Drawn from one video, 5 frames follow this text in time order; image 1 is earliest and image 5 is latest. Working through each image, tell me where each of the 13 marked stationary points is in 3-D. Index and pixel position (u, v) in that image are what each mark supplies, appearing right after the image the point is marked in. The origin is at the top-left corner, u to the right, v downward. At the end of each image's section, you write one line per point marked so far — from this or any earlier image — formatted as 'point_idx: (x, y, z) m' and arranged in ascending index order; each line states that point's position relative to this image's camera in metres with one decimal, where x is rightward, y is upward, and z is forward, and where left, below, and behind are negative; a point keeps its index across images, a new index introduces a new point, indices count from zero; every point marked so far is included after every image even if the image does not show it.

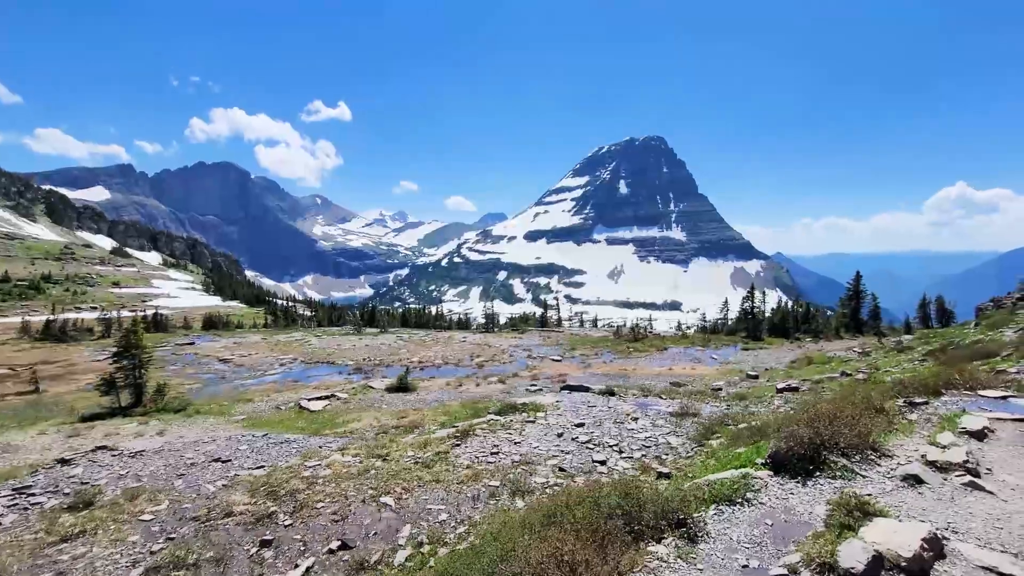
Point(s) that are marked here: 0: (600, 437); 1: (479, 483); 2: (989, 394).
0: (+2.4, -4.2, +12.8) m
1: (-0.7, -4.0, +9.4) m
2: (+11.1, -2.6, +10.6) m
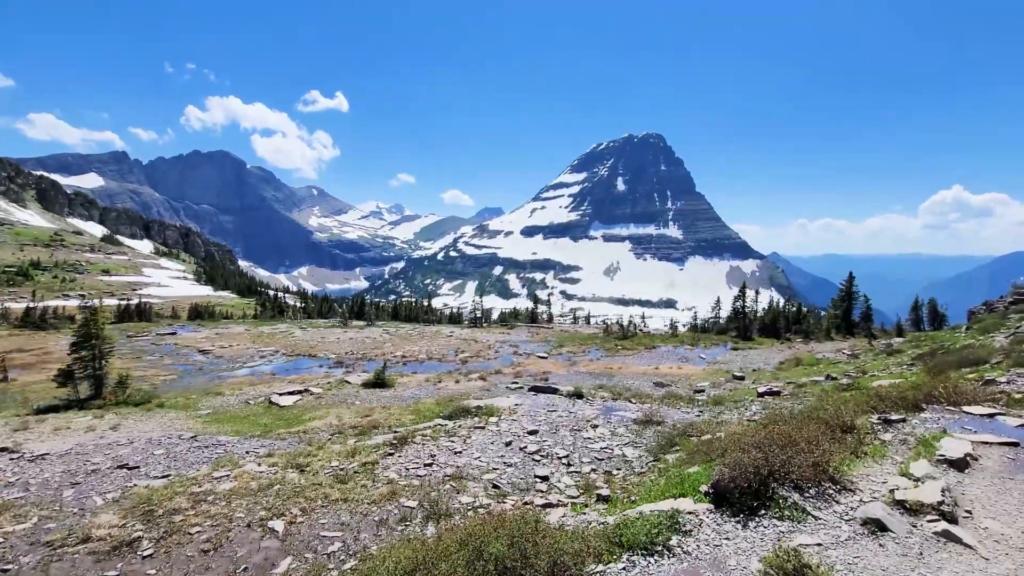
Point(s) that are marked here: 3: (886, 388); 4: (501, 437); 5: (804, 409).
0: (+1.0, -4.1, +11.7) m
1: (-2.2, -3.9, +8.2) m
2: (+9.6, -2.6, +9.5) m
3: (+10.6, -2.9, +12.9) m
4: (-0.3, -4.0, +12.3) m
5: (+7.2, -3.1, +11.4) m
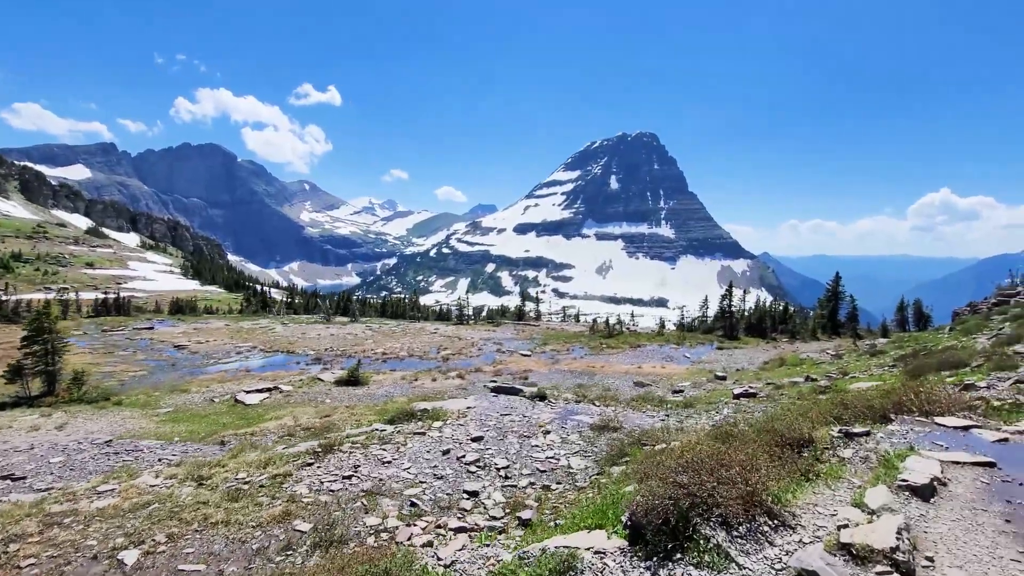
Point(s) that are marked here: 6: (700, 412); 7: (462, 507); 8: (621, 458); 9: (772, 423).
0: (-0.5, -3.9, +10.6) m
1: (-3.6, -3.7, +7.1) m
2: (+8.2, -2.5, +8.5) m
3: (+9.1, -2.8, +12.0) m
4: (-1.8, -3.8, +11.2) m
5: (+5.8, -3.0, +10.4) m
6: (+6.7, -4.4, +16.2) m
7: (-0.9, -3.9, +8.1) m
8: (+2.4, -3.7, +10.0) m
9: (+5.2, -2.7, +9.2) m
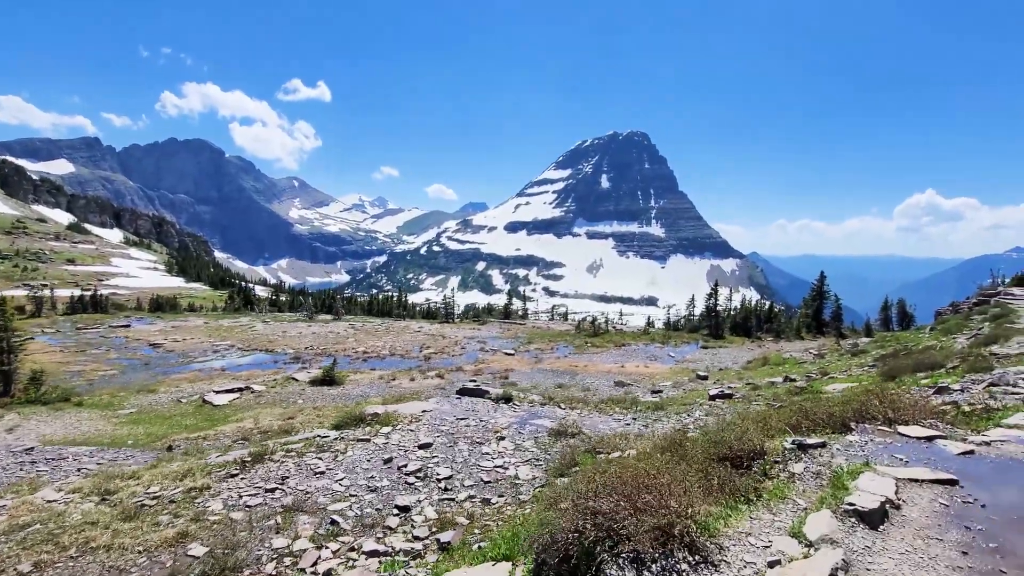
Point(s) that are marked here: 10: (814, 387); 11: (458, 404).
0: (-1.7, -3.9, +9.9) m
1: (-4.7, -3.7, +6.3) m
2: (+7.1, -2.5, +8.0) m
3: (+7.9, -2.8, +11.4) m
4: (-3.0, -3.8, +10.5) m
5: (+4.6, -2.9, +9.8) m
6: (+5.4, -4.4, +15.6) m
7: (-2.0, -3.8, +7.4) m
8: (+1.2, -3.7, +9.3) m
9: (+4.1, -2.7, +8.6) m
10: (+13.2, -4.3, +19.9) m
11: (-1.8, -4.0, +15.4) m
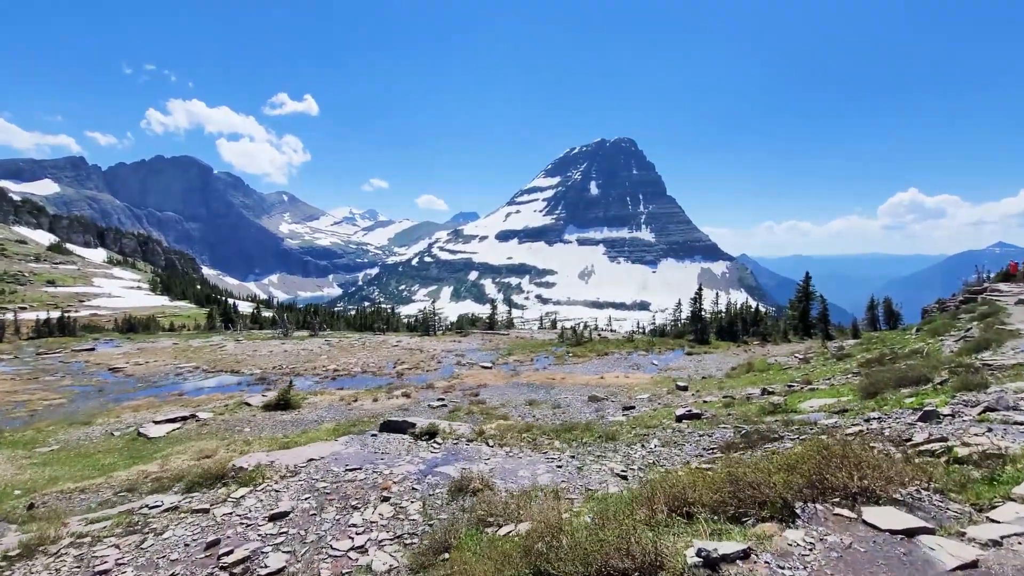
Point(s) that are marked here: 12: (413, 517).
0: (-3.9, -4.3, +7.5) m
1: (-6.9, -4.1, +3.9) m
2: (+4.8, -2.7, +5.7) m
3: (+5.6, -3.0, +9.2) m
4: (-5.3, -4.3, +8.0) m
5: (+2.3, -3.2, +7.5) m
6: (+3.1, -4.7, +13.3) m
7: (-4.2, -4.2, +4.9) m
8: (-1.0, -4.0, +7.0) m
9: (+1.8, -3.0, +6.3) m
10: (+10.8, -4.5, +17.7) m
11: (-4.1, -4.5, +13.0) m
12: (-1.8, -4.2, +8.5) m
